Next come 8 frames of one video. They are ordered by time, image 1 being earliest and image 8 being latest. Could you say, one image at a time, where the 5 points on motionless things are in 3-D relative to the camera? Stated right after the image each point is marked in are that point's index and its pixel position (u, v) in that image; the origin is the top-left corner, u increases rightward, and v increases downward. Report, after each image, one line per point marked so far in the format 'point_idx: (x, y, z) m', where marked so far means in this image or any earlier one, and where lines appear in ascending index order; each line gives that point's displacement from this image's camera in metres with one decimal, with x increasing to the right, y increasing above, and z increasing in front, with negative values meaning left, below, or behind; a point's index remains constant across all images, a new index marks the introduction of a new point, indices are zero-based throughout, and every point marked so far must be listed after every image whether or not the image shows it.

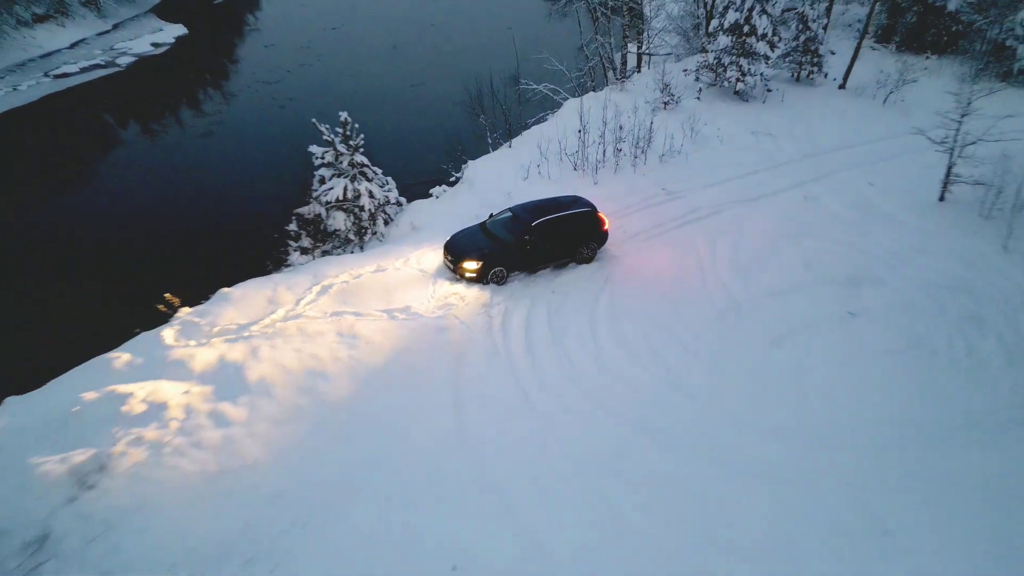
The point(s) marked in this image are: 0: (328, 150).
0: (-3.3, +2.5, +7.5) m
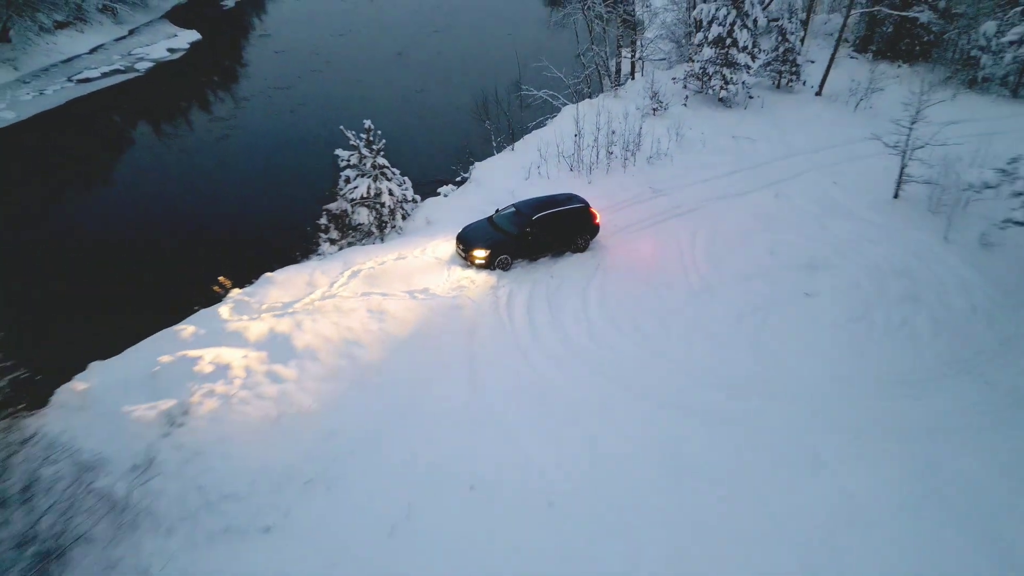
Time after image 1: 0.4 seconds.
0: (-3.3, +2.8, +8.4) m
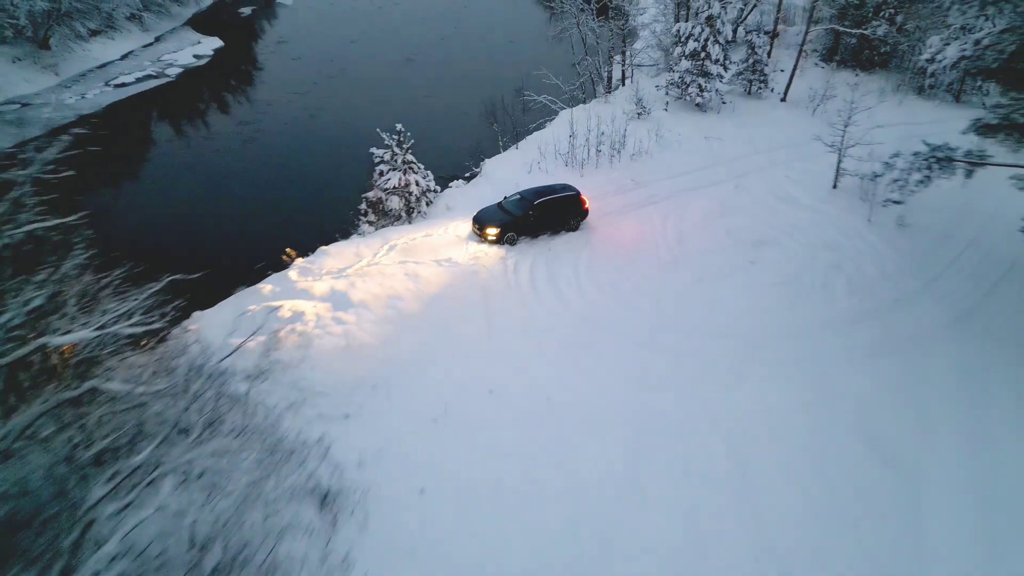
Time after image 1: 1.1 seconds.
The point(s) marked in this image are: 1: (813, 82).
0: (-3.1, +3.5, +10.2) m
1: (+11.4, +7.8, +15.2) m
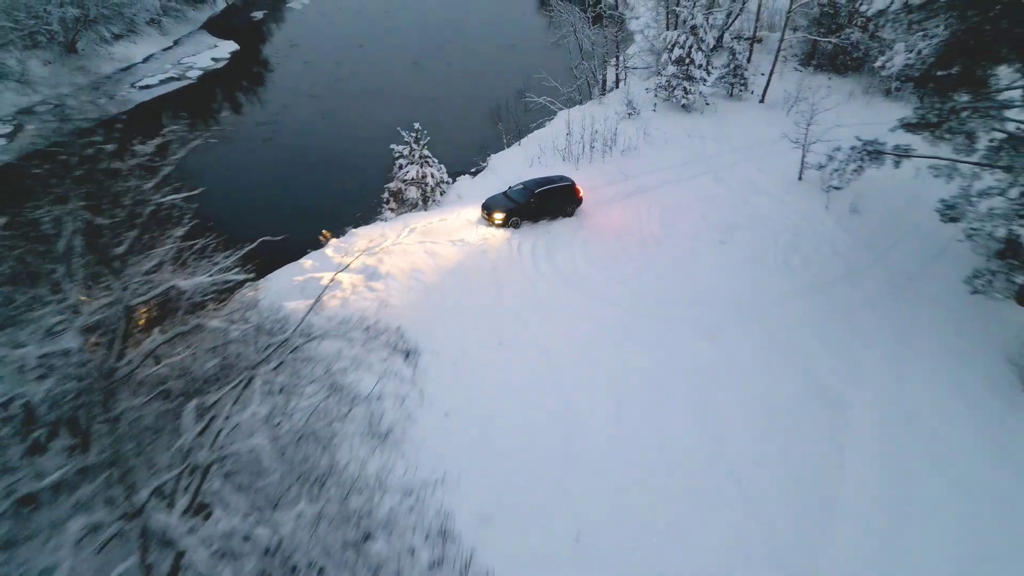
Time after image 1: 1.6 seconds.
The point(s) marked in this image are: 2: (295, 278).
0: (-3.0, +4.1, +11.6) m
1: (+11.5, +8.4, +16.6) m
2: (-4.9, +0.2, +9.1) m
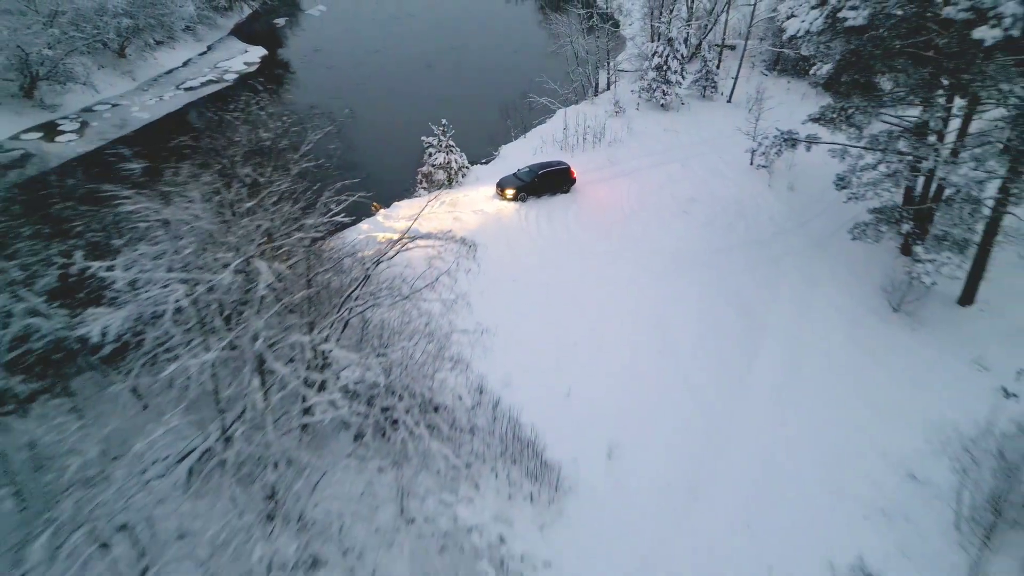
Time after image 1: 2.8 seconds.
0: (-2.8, +5.4, +14.5) m
1: (+11.8, +9.8, +19.5) m
2: (-4.6, +1.5, +11.9) m
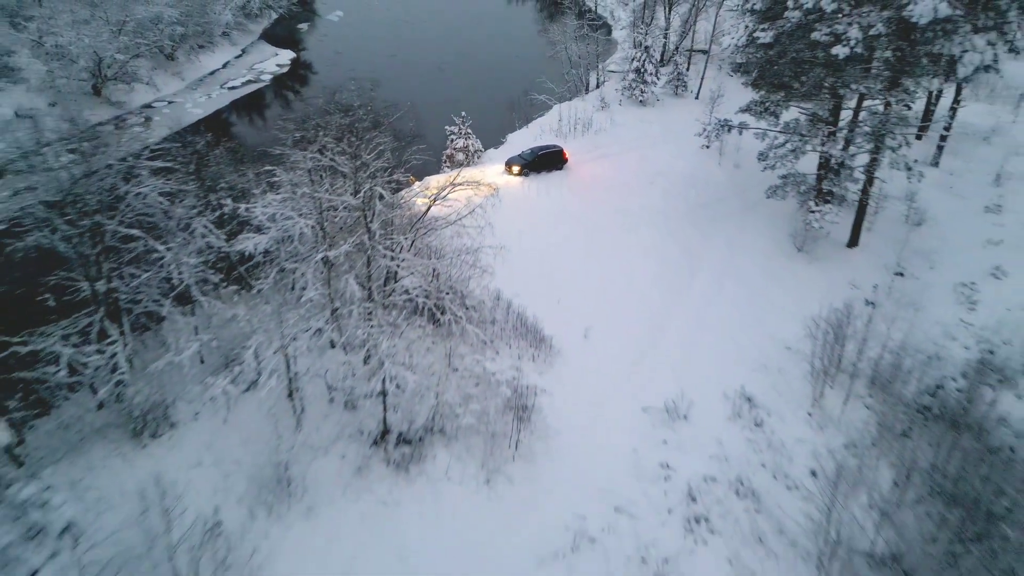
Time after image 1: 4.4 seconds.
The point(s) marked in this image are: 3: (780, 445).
0: (-2.5, +7.2, +18.2) m
1: (+12.0, +11.7, +23.2) m
2: (-4.4, +3.4, +15.7) m
3: (+6.3, -3.7, +9.5) m
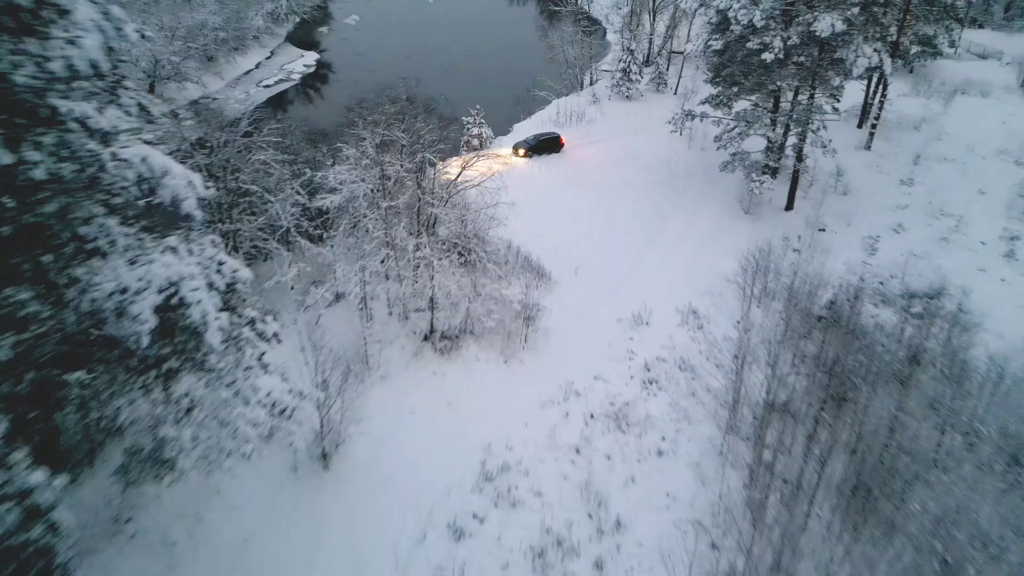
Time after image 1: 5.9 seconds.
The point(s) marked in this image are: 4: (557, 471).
0: (-2.2, +9.2, +22.0) m
1: (+12.3, +13.7, +26.9) m
2: (-4.1, +5.4, +19.4) m
3: (+6.6, -1.7, +13.3) m
4: (+1.2, -4.7, +10.4) m
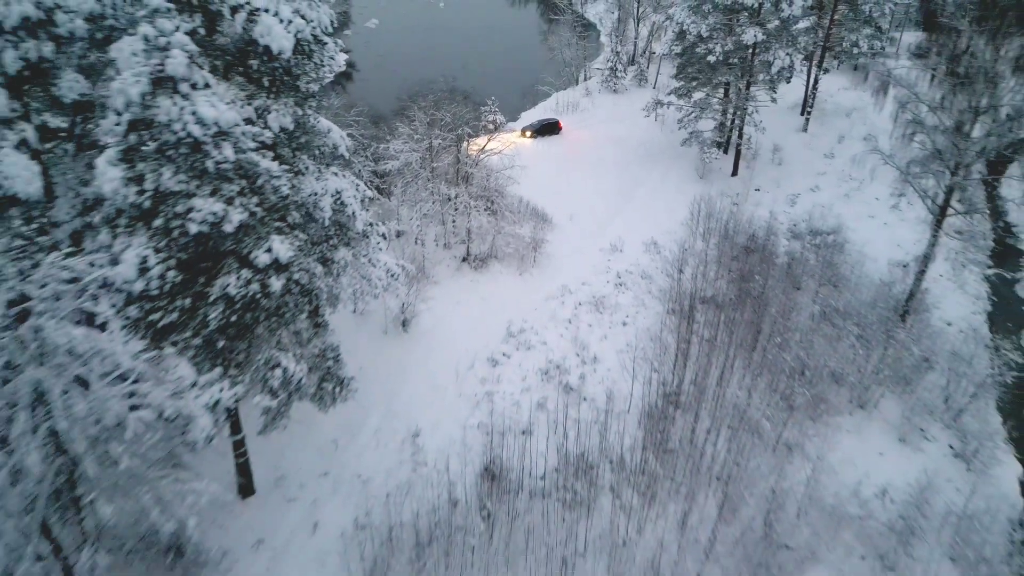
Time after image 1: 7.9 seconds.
0: (-1.7, +12.3, +27.4) m
1: (+12.8, +16.8, +32.4) m
2: (-3.5, +8.4, +24.9) m
3: (+7.2, +1.3, +18.8) m
4: (+1.8, -1.7, +16.0) m
